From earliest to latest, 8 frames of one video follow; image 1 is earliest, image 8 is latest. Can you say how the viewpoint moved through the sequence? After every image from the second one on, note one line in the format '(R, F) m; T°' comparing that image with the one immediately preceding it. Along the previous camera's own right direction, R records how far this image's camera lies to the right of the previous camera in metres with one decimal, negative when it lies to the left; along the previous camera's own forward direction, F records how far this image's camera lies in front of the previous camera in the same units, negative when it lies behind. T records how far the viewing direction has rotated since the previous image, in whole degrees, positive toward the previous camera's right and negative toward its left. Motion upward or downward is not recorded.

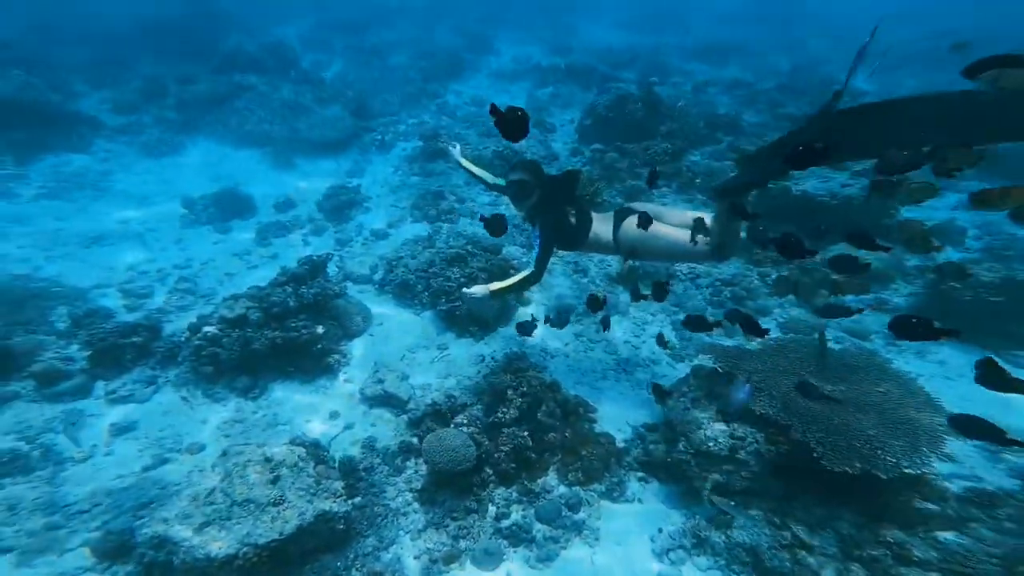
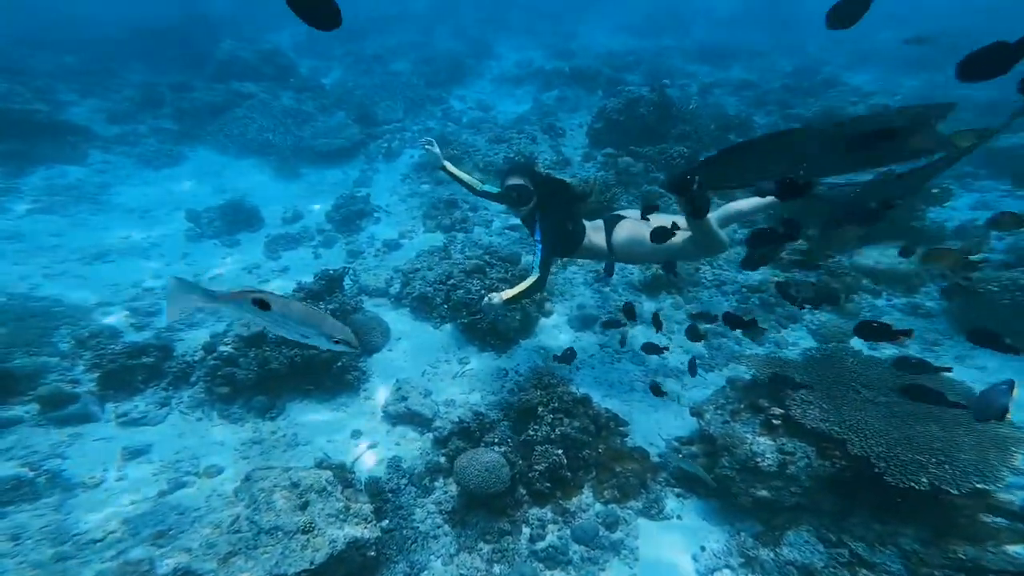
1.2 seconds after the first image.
(-0.6, +0.1) m; +2°
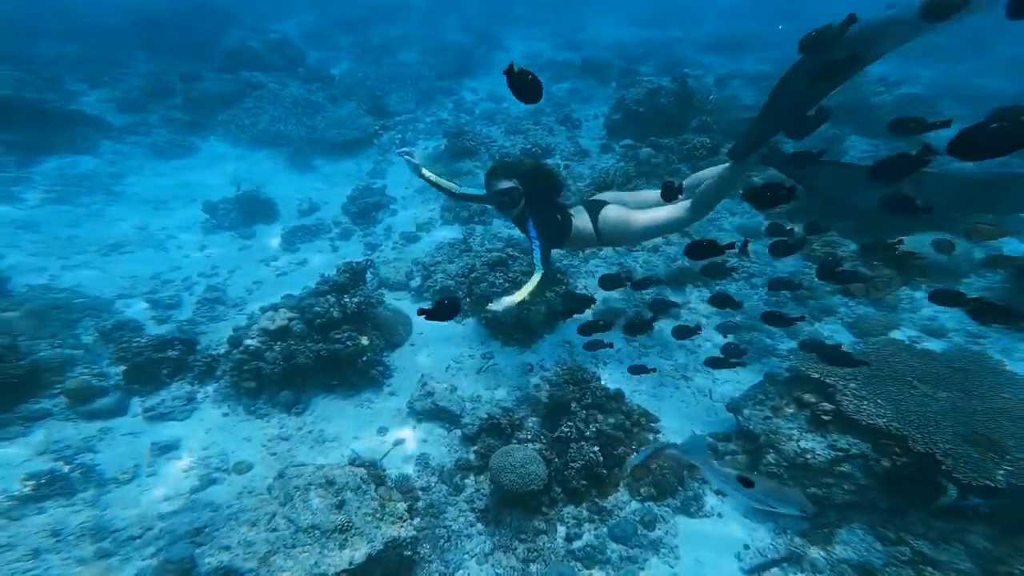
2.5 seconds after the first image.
(-0.5, +0.1) m; 0°
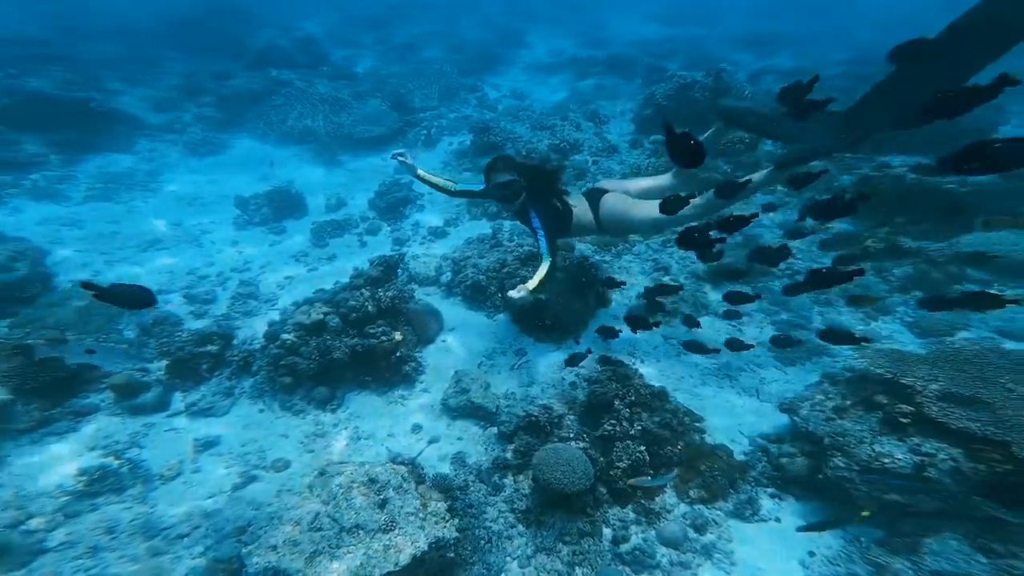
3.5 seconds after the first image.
(-0.4, +0.1) m; -2°
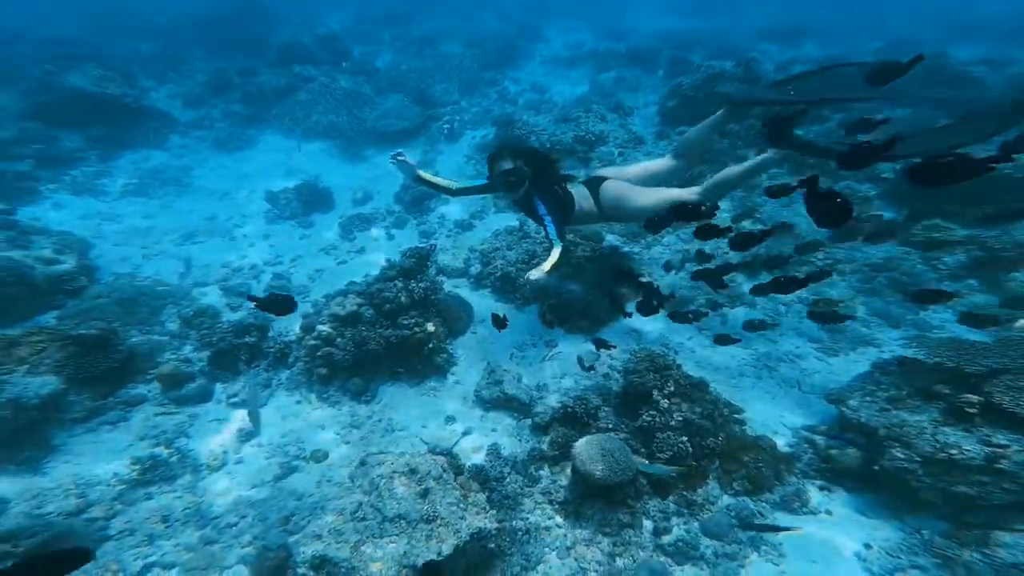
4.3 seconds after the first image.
(-0.4, 0.0) m; -2°
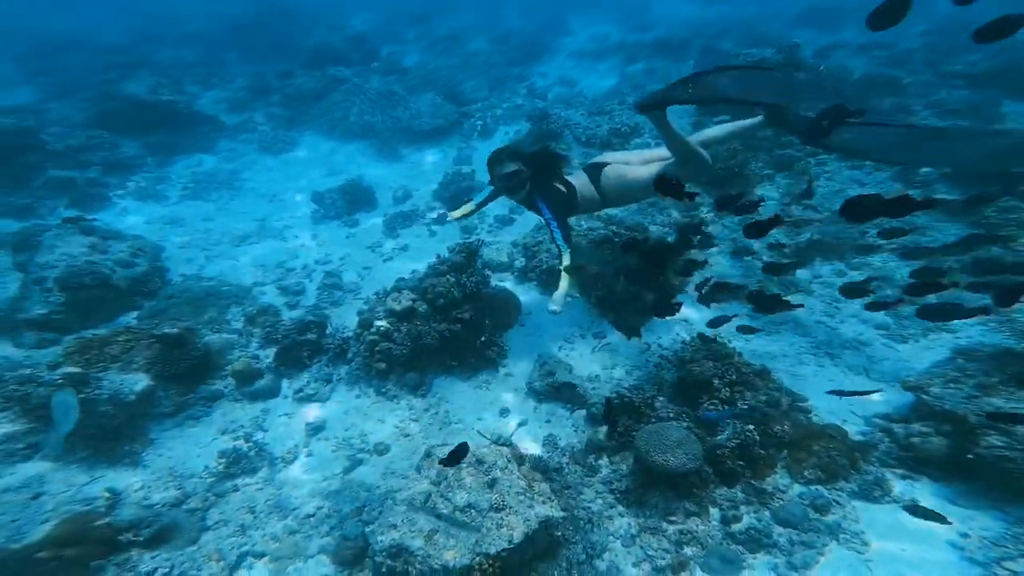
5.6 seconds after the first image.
(-0.6, 0.0) m; -2°
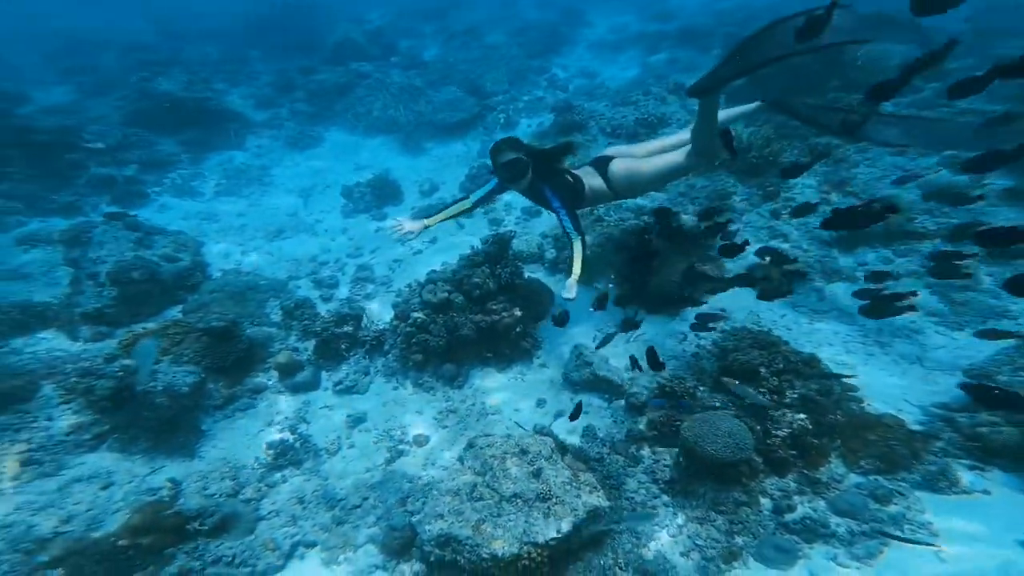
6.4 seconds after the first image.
(-0.4, 0.0) m; -1°
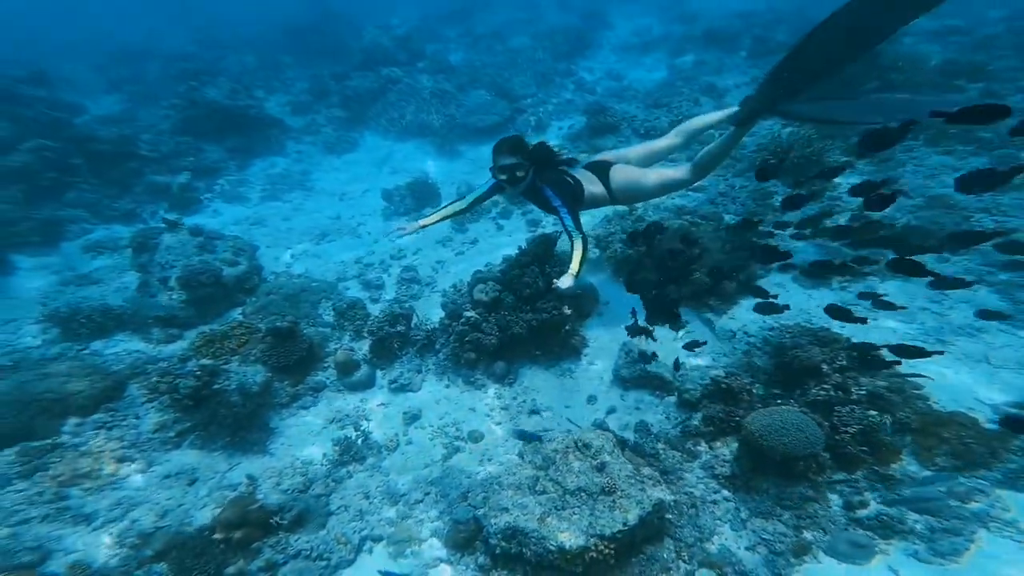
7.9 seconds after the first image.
(-0.6, -0.1) m; -1°
